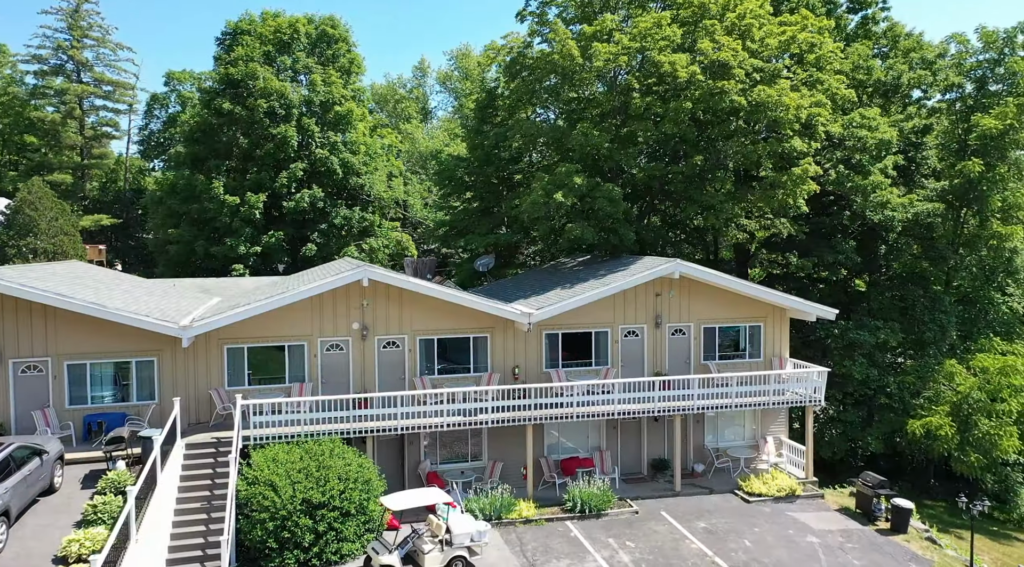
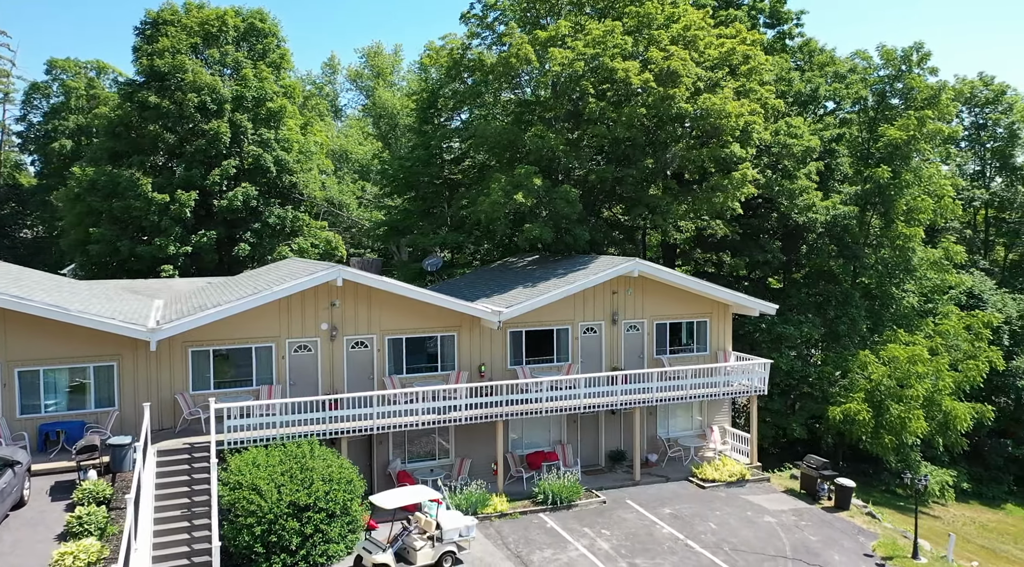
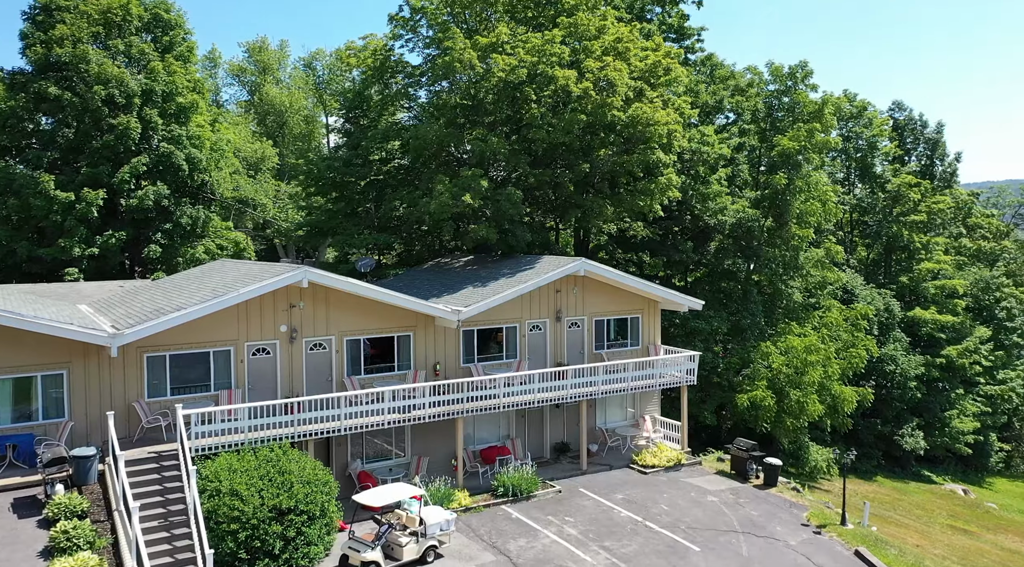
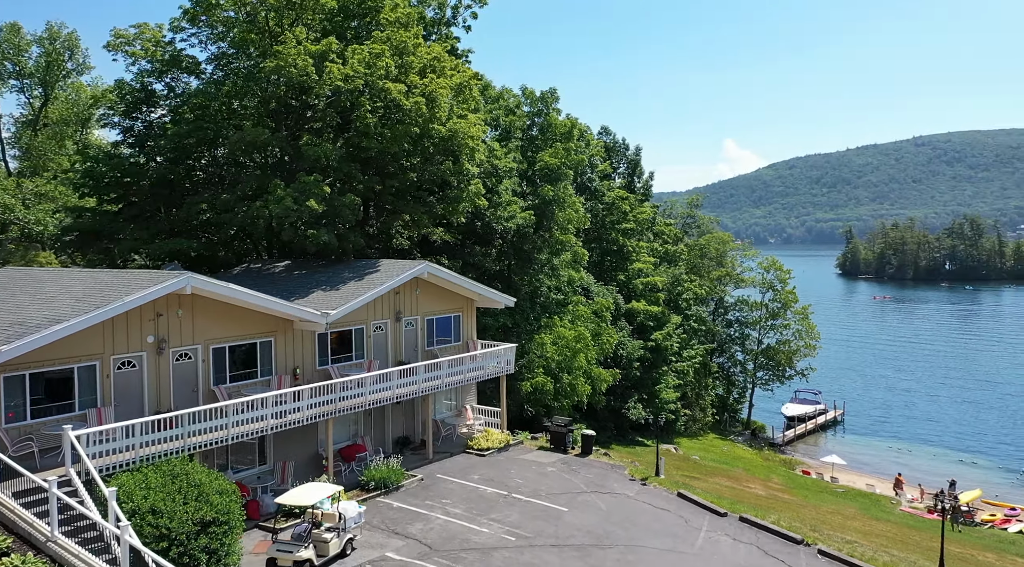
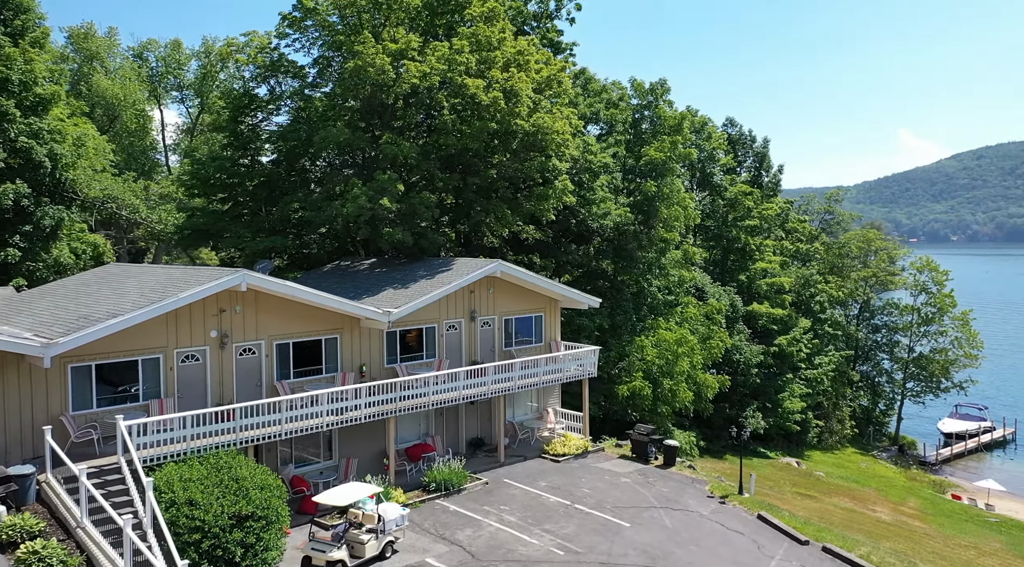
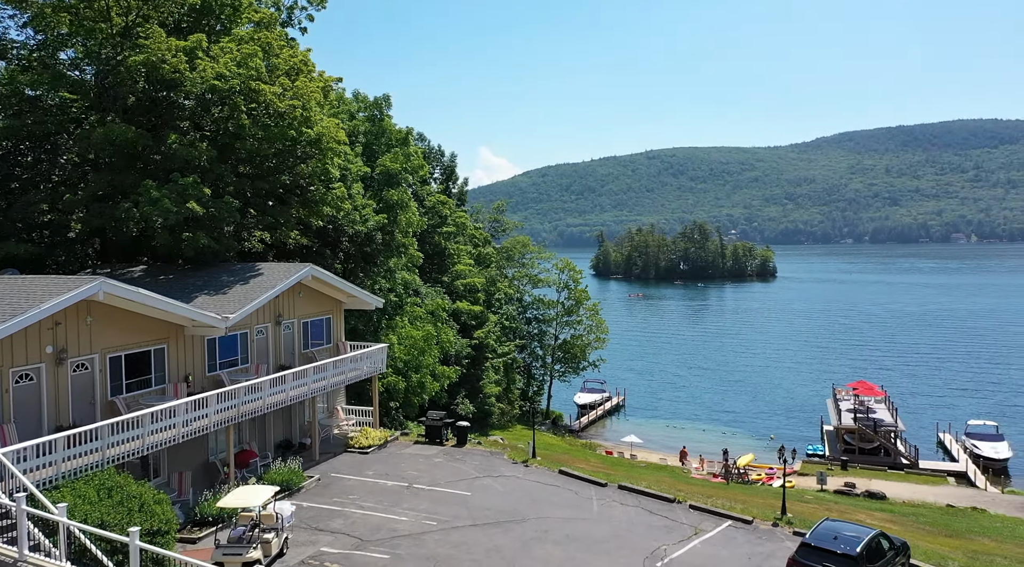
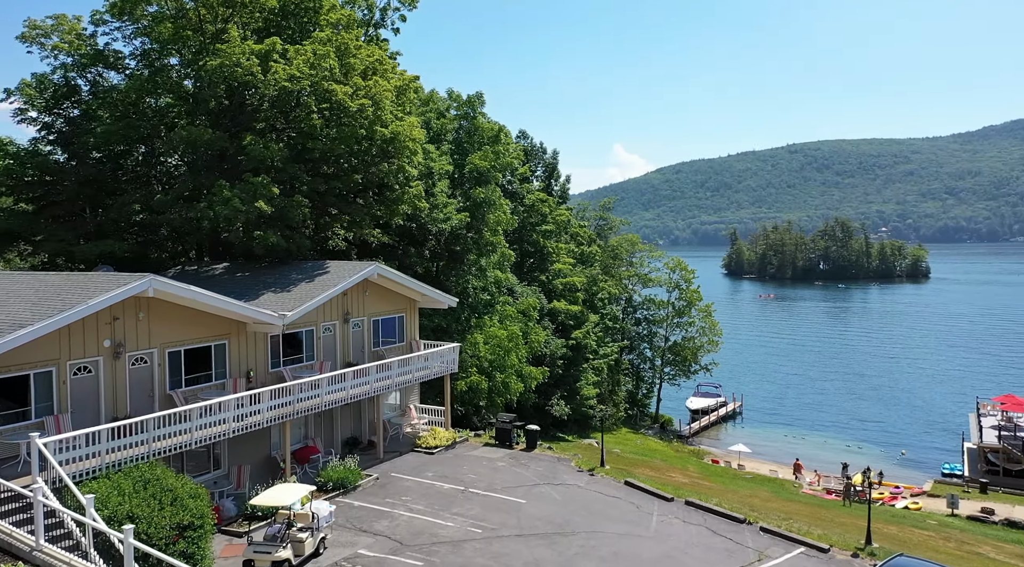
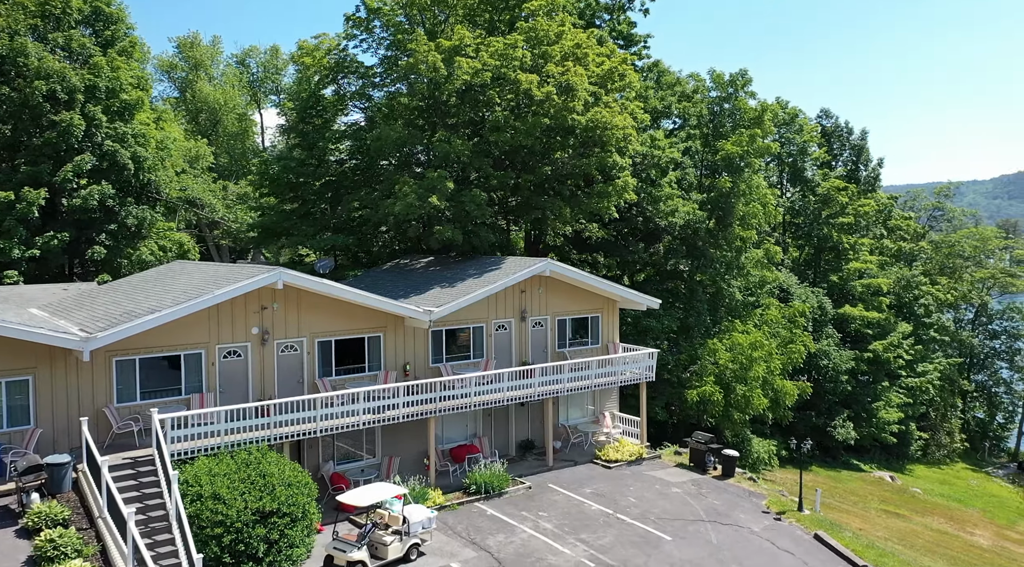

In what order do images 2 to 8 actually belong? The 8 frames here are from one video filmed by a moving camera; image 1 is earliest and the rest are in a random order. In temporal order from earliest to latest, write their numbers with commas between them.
2, 3, 8, 5, 4, 7, 6
